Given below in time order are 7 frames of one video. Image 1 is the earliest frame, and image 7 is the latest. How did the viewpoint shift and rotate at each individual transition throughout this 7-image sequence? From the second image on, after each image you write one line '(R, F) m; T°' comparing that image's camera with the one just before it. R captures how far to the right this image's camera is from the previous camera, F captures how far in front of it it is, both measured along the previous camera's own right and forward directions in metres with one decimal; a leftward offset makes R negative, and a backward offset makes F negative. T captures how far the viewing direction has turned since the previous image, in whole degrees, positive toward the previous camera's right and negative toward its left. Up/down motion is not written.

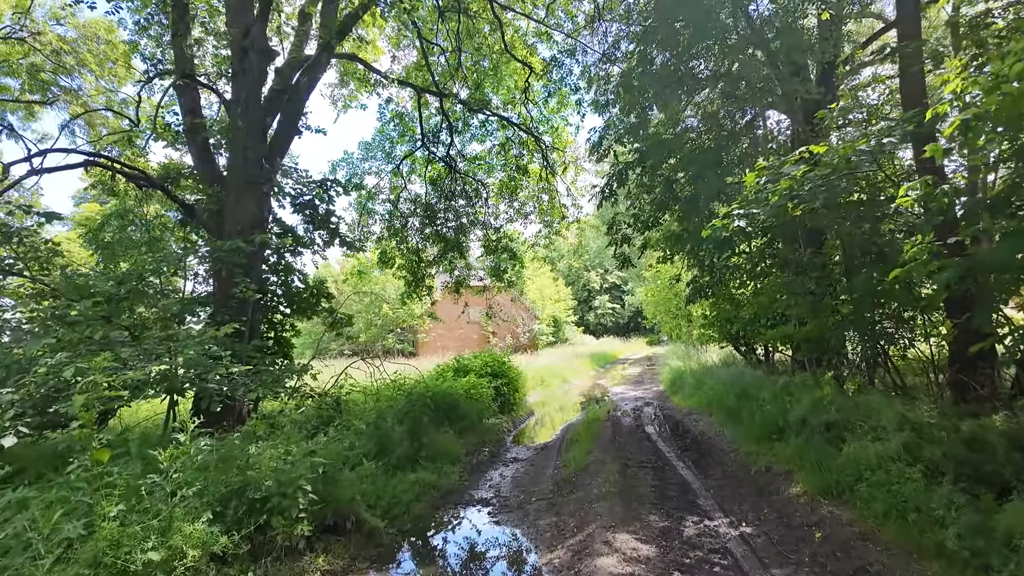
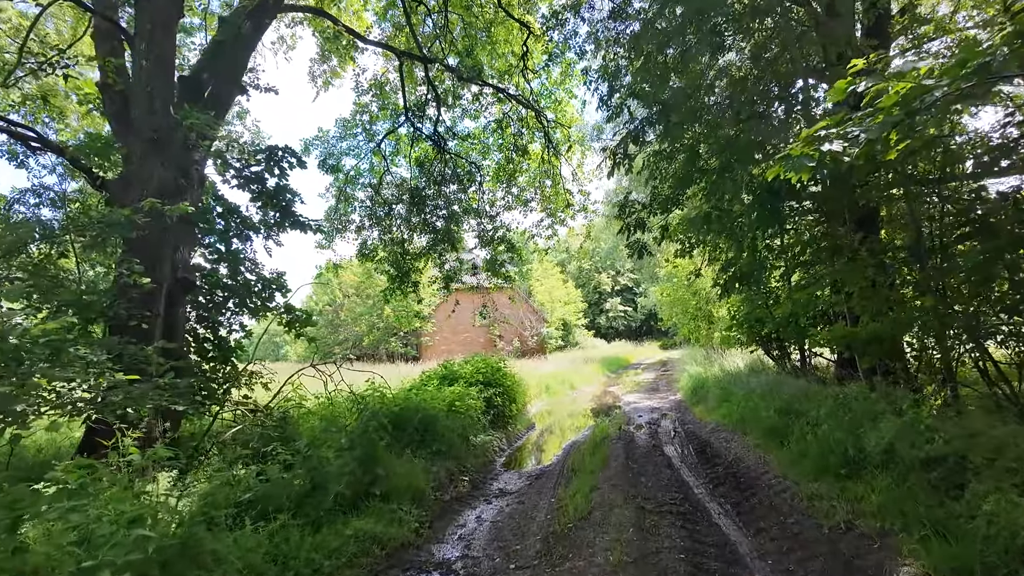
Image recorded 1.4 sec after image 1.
(+0.2, +1.3) m; -1°
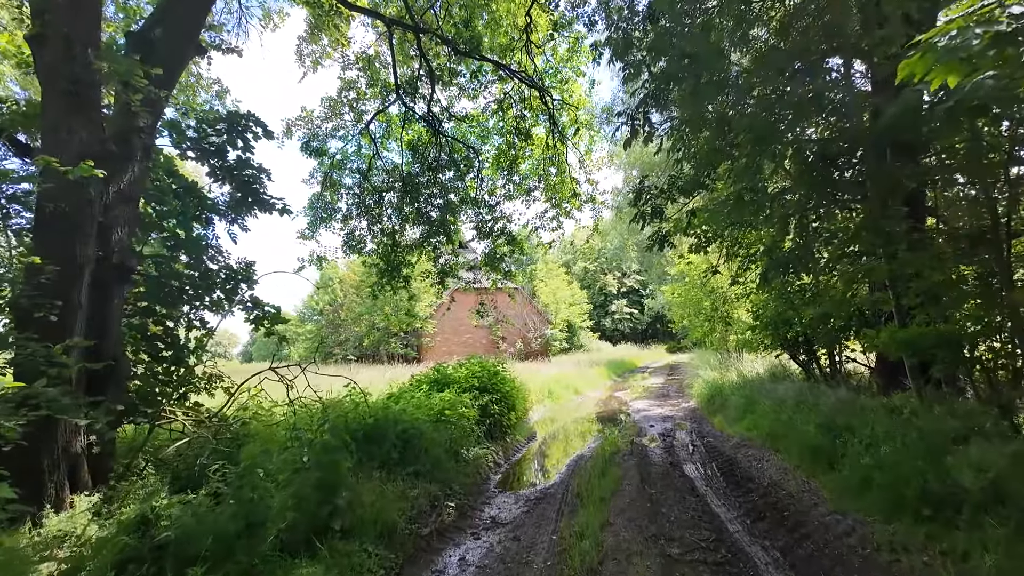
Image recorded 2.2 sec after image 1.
(+0.1, +0.8) m; 0°
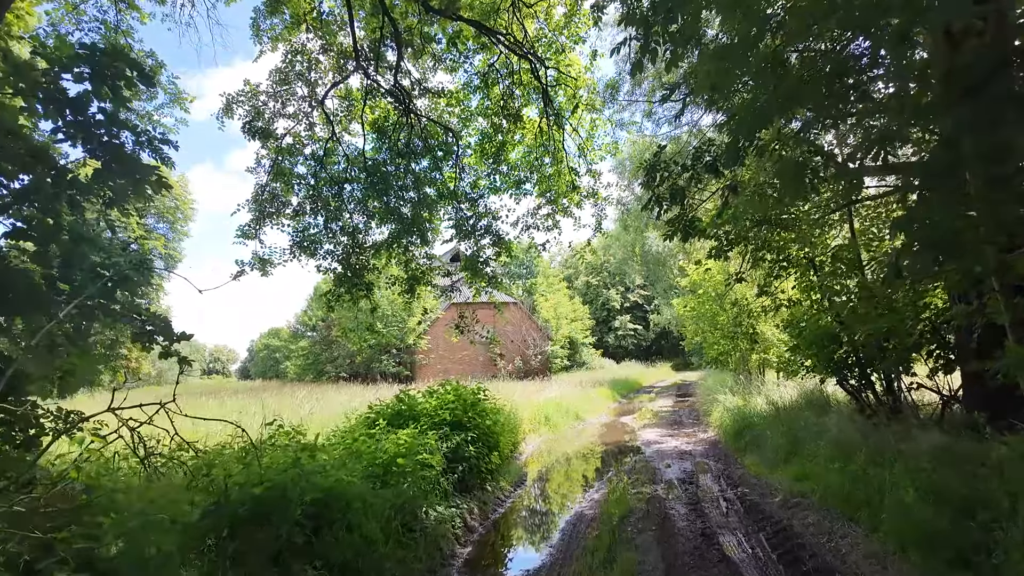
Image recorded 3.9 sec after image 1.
(+0.2, +1.5) m; 0°
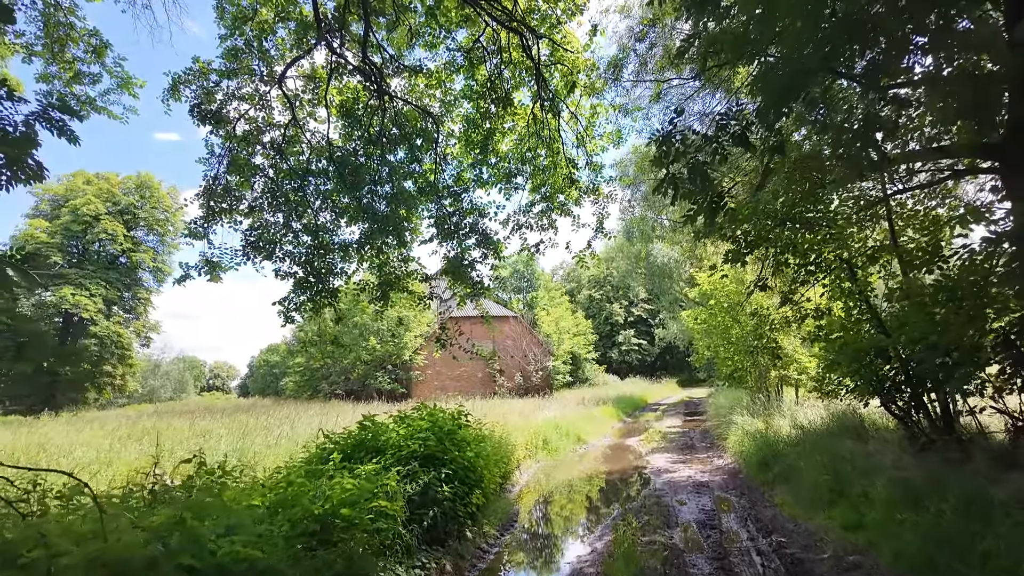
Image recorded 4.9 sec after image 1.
(+0.2, +1.0) m; 0°
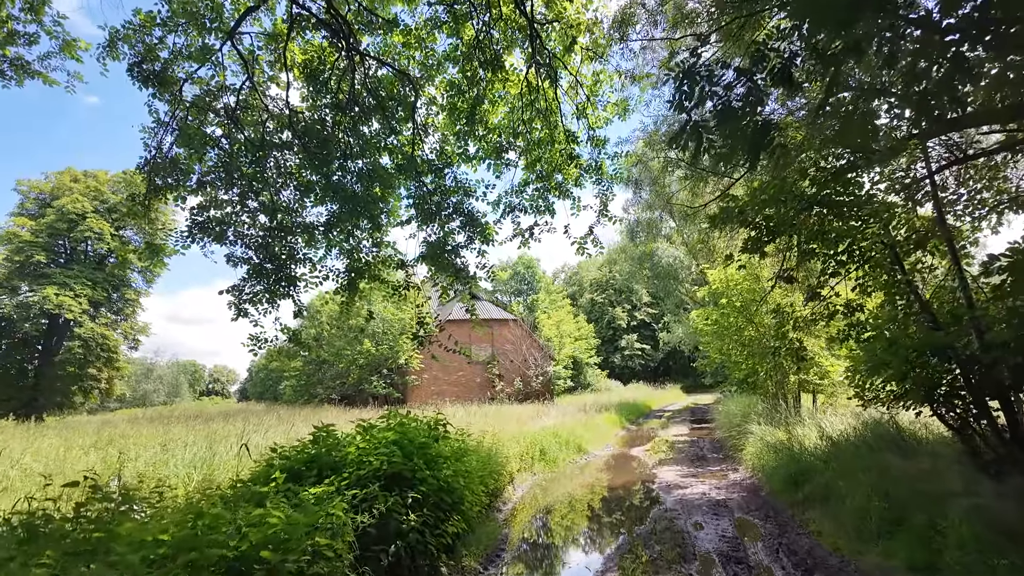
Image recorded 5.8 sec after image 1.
(+0.1, +0.9) m; 0°
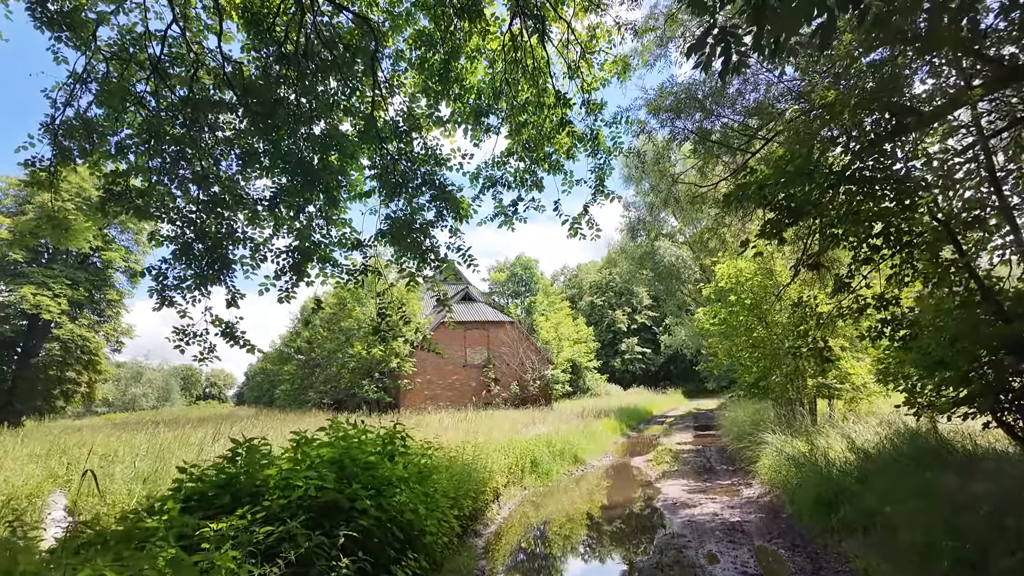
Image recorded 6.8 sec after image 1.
(+0.2, +0.9) m; 0°
